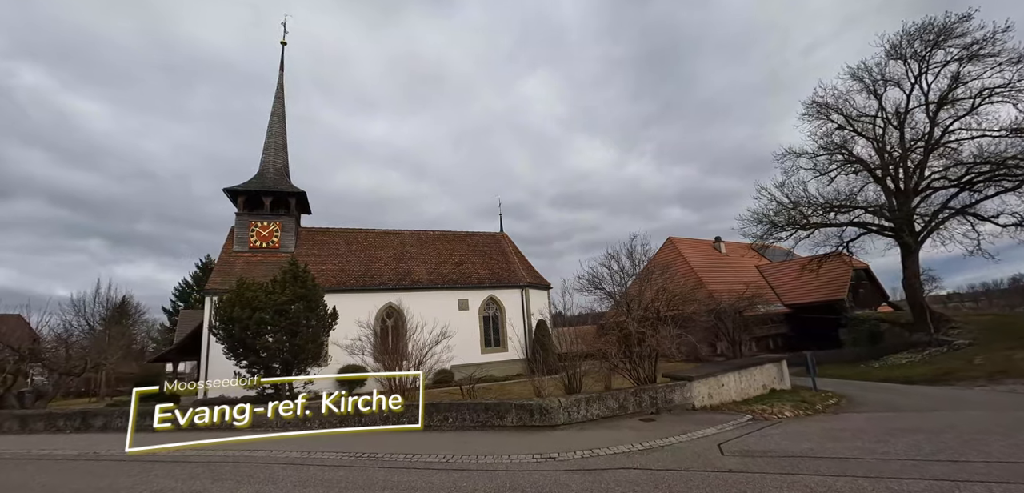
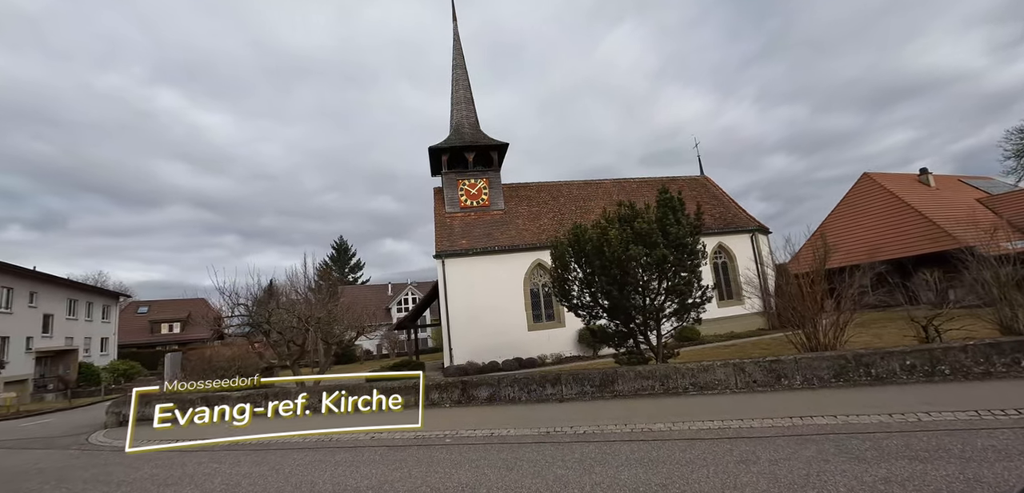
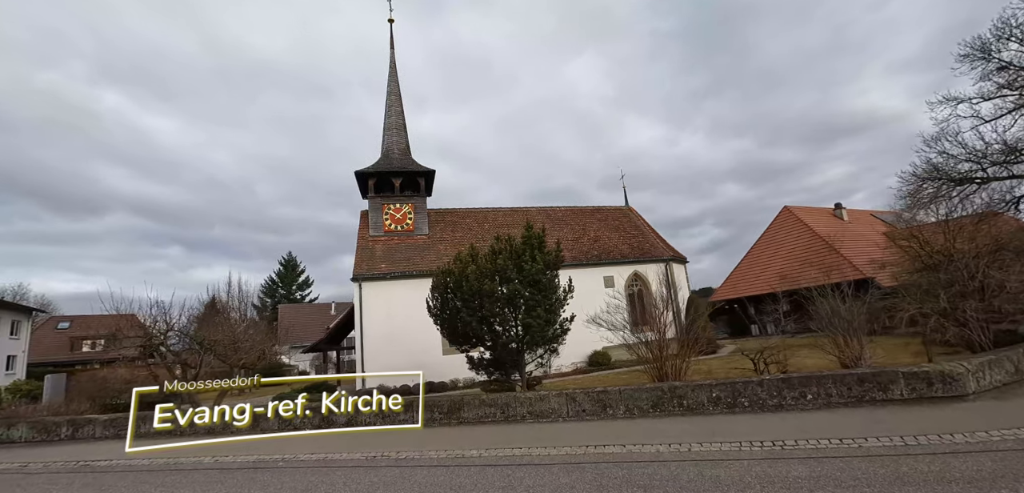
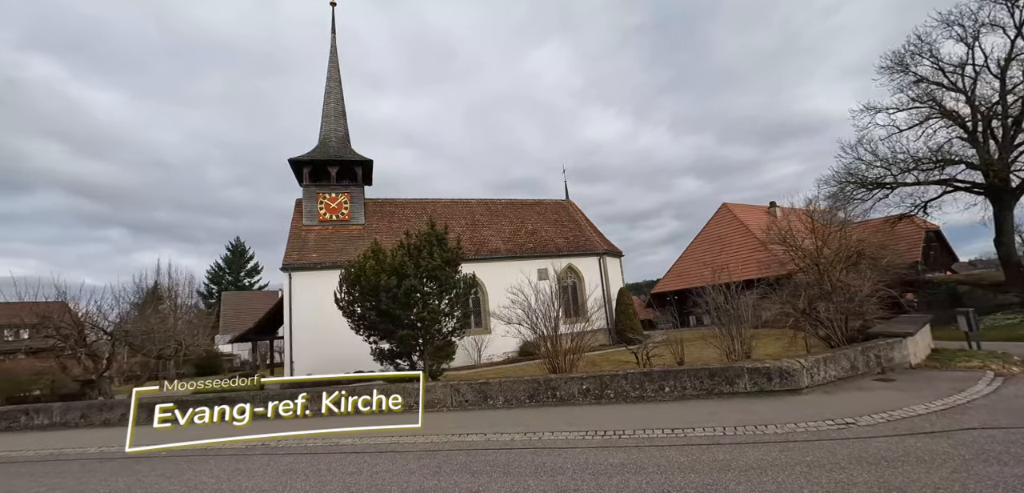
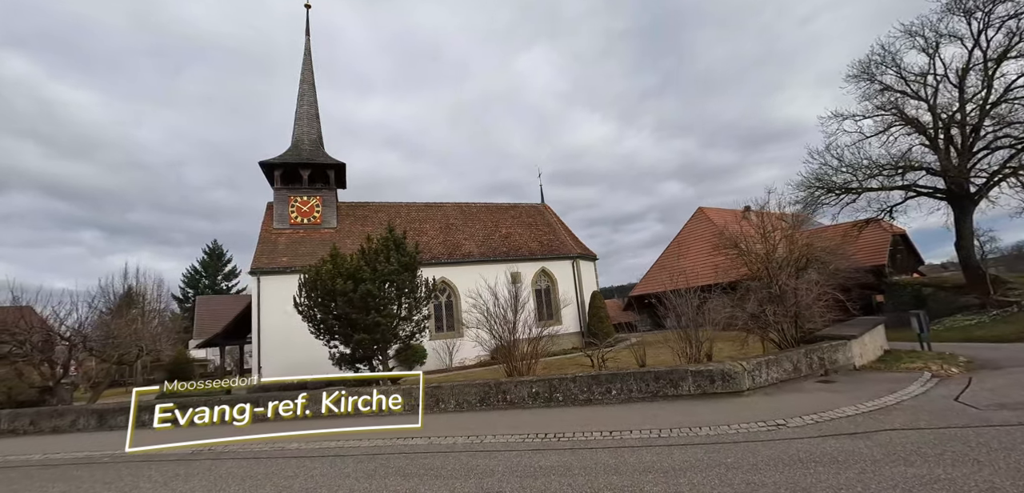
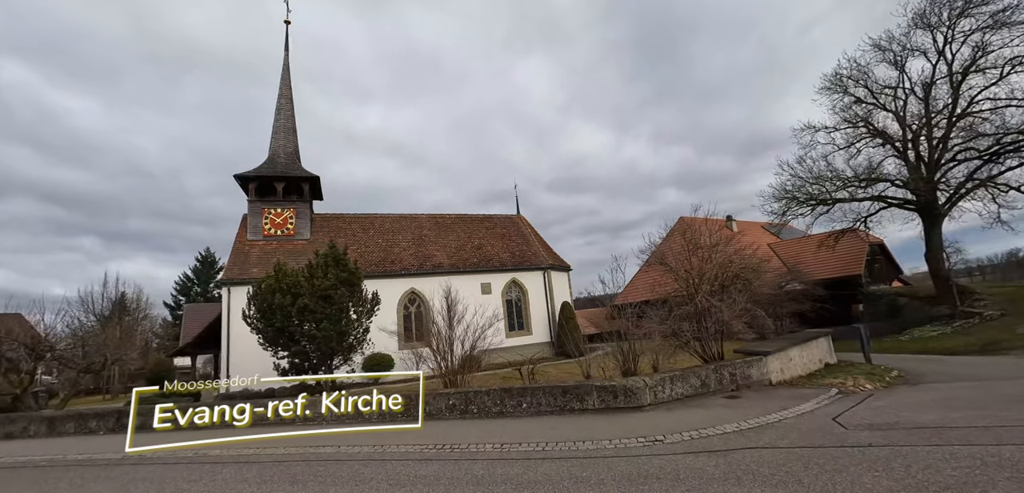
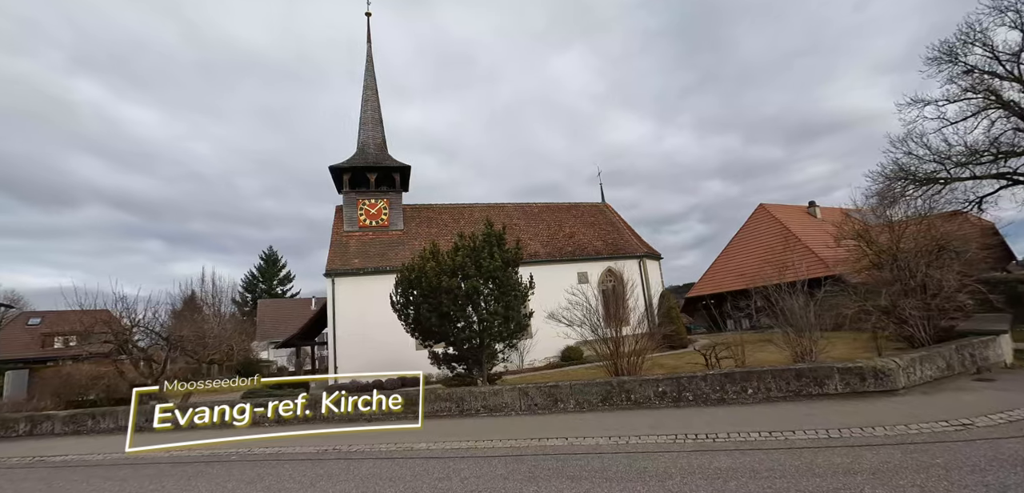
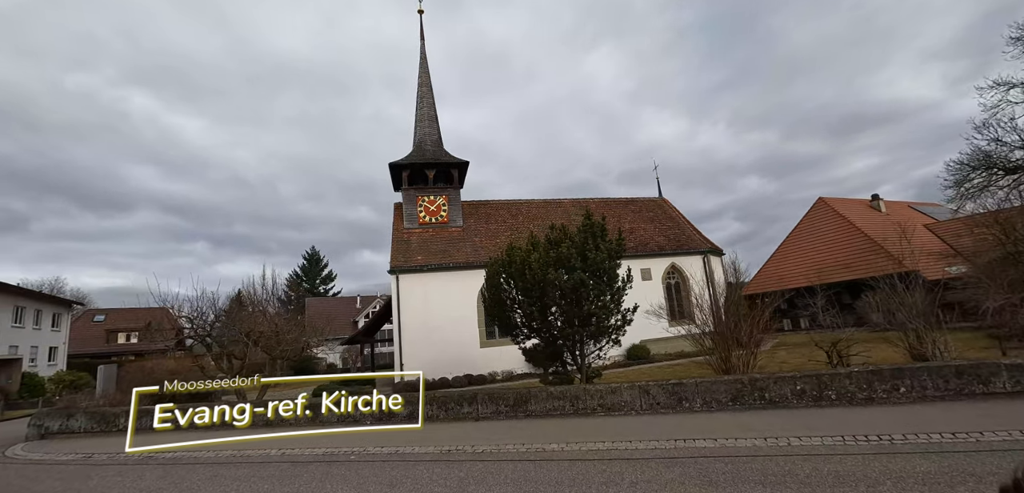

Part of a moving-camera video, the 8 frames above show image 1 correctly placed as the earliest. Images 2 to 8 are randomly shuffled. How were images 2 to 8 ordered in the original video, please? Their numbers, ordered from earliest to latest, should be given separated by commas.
6, 5, 4, 7, 3, 8, 2
